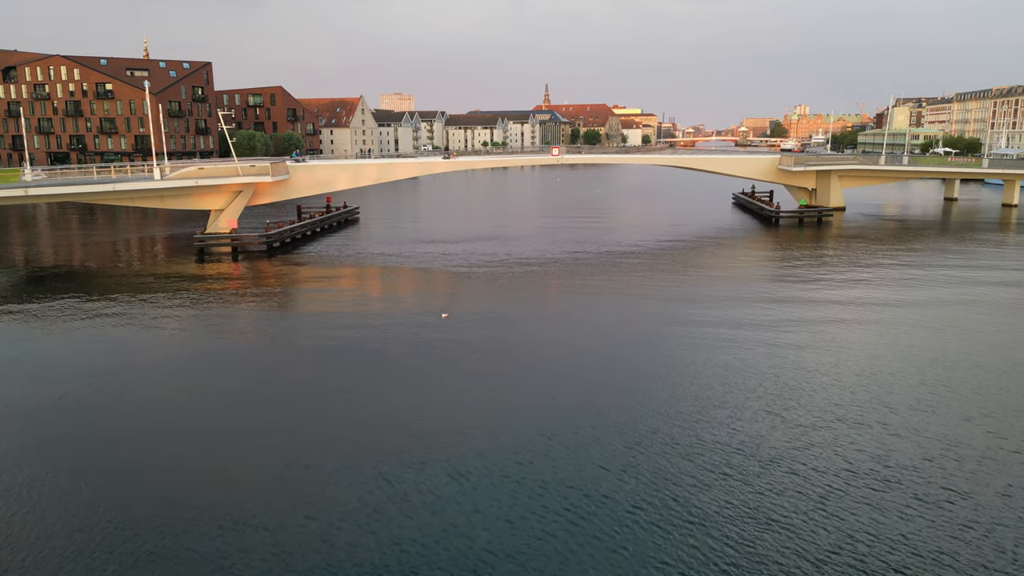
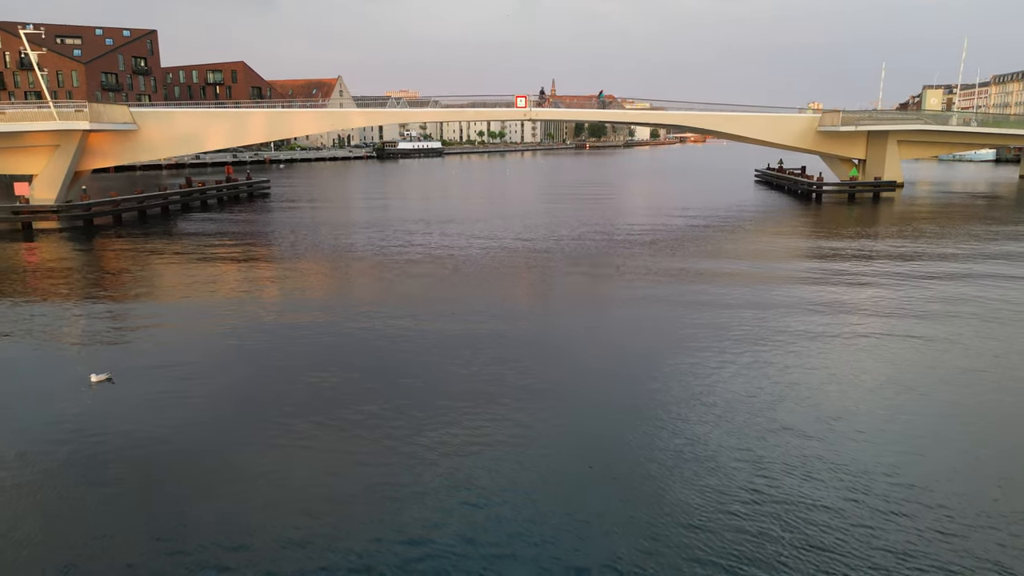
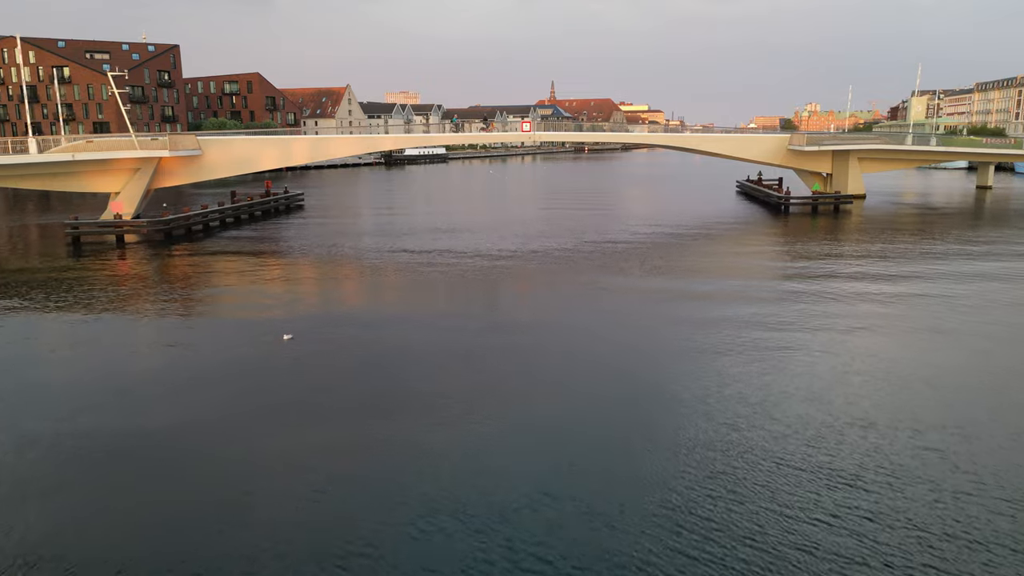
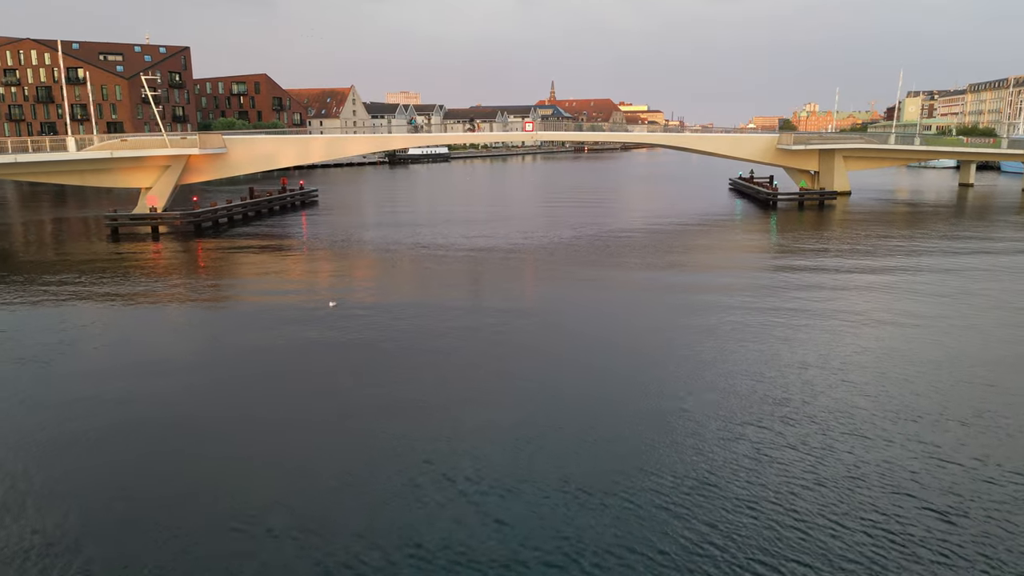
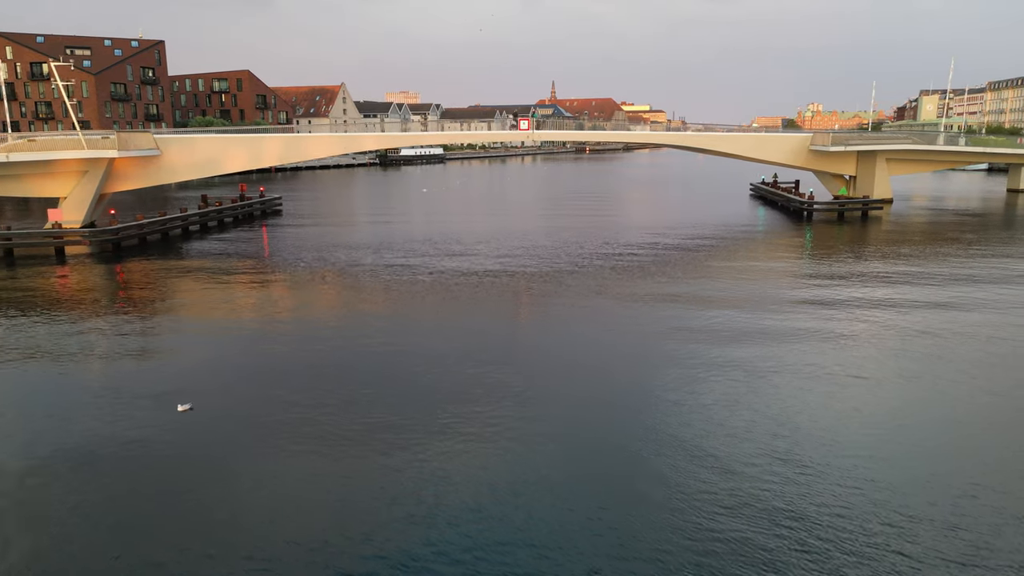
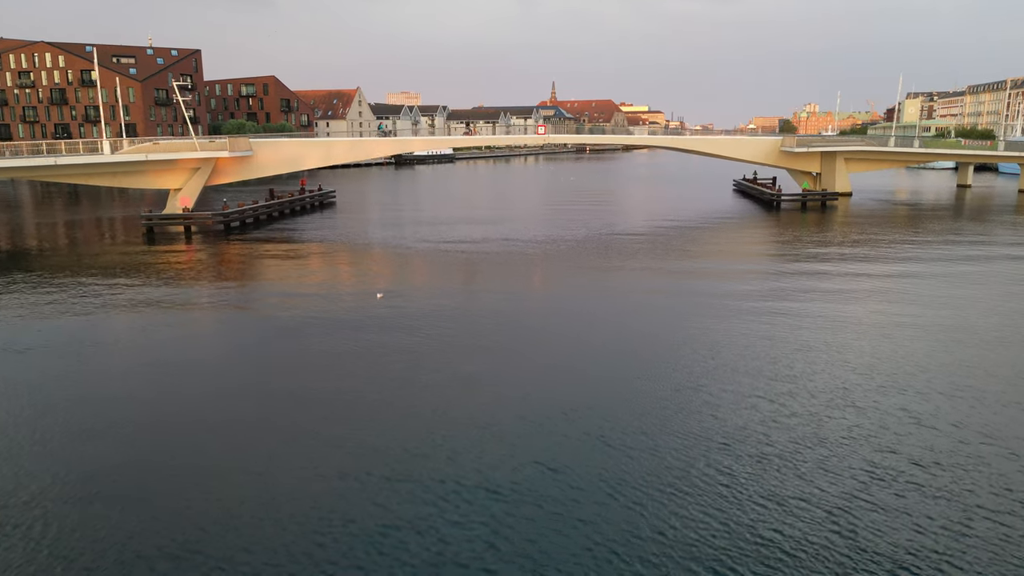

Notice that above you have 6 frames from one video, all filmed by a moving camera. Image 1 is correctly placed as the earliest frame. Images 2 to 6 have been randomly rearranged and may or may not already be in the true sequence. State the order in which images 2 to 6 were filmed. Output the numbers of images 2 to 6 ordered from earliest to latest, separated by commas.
6, 4, 3, 5, 2
